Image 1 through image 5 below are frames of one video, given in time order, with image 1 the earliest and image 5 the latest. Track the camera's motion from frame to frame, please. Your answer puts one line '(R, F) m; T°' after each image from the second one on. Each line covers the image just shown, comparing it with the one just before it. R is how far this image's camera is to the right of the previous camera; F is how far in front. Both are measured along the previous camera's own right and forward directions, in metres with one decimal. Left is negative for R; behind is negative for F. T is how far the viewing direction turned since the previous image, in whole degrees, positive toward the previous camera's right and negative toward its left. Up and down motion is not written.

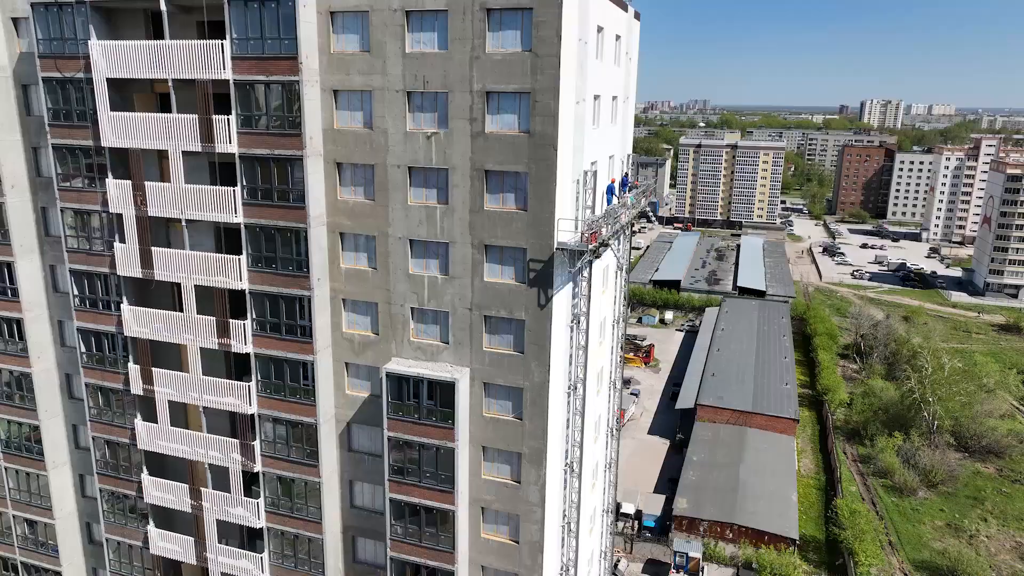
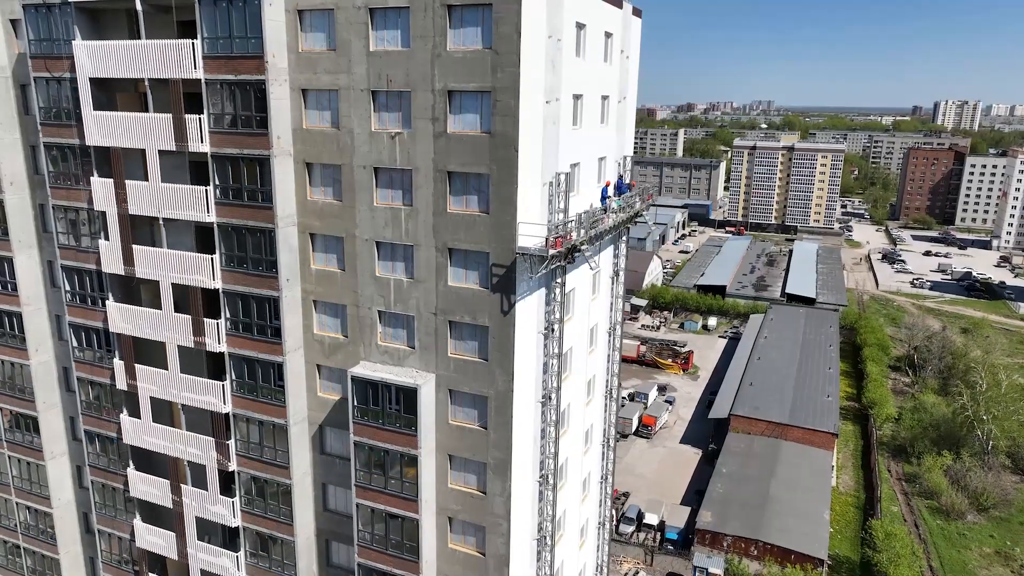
(+2.8, +0.8) m; -4°
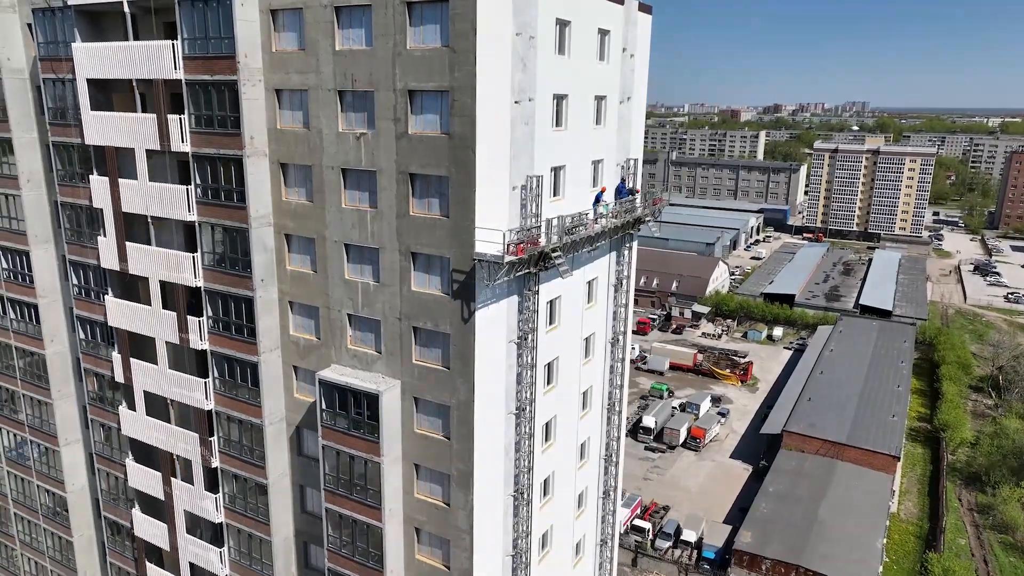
(+3.3, +1.0) m; -6°
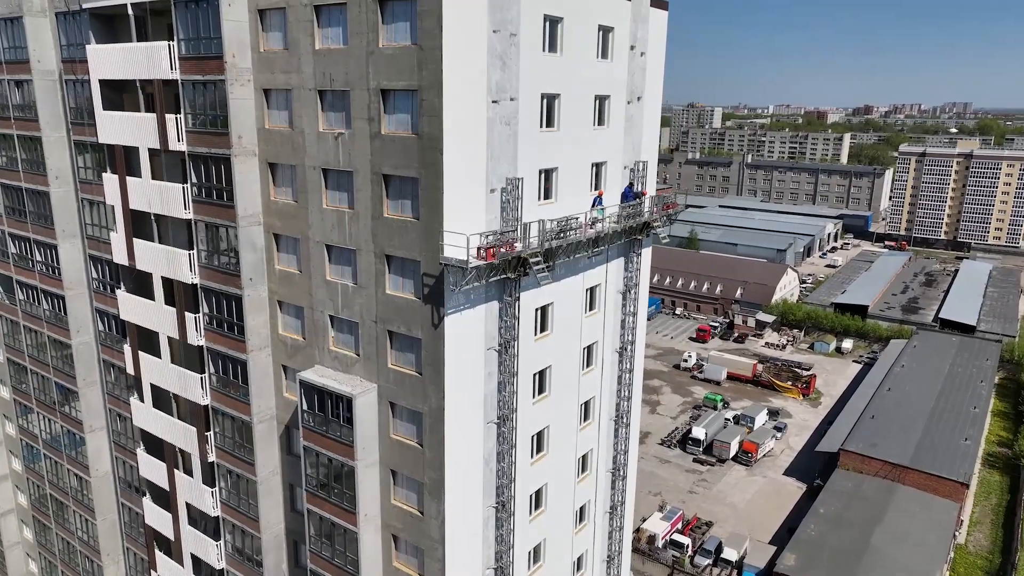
(+2.8, +0.9) m; -6°
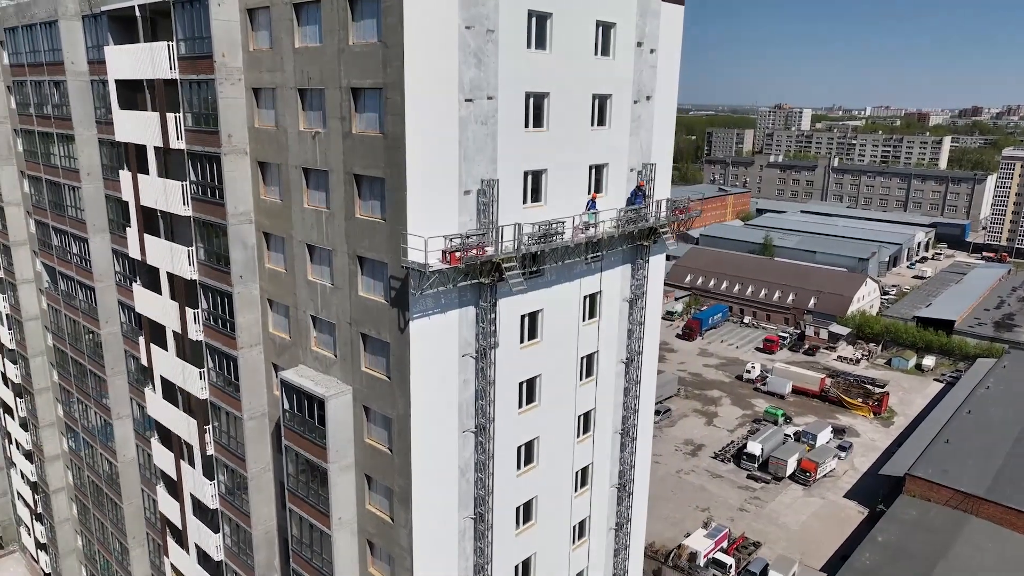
(+2.9, +1.0) m; -6°
